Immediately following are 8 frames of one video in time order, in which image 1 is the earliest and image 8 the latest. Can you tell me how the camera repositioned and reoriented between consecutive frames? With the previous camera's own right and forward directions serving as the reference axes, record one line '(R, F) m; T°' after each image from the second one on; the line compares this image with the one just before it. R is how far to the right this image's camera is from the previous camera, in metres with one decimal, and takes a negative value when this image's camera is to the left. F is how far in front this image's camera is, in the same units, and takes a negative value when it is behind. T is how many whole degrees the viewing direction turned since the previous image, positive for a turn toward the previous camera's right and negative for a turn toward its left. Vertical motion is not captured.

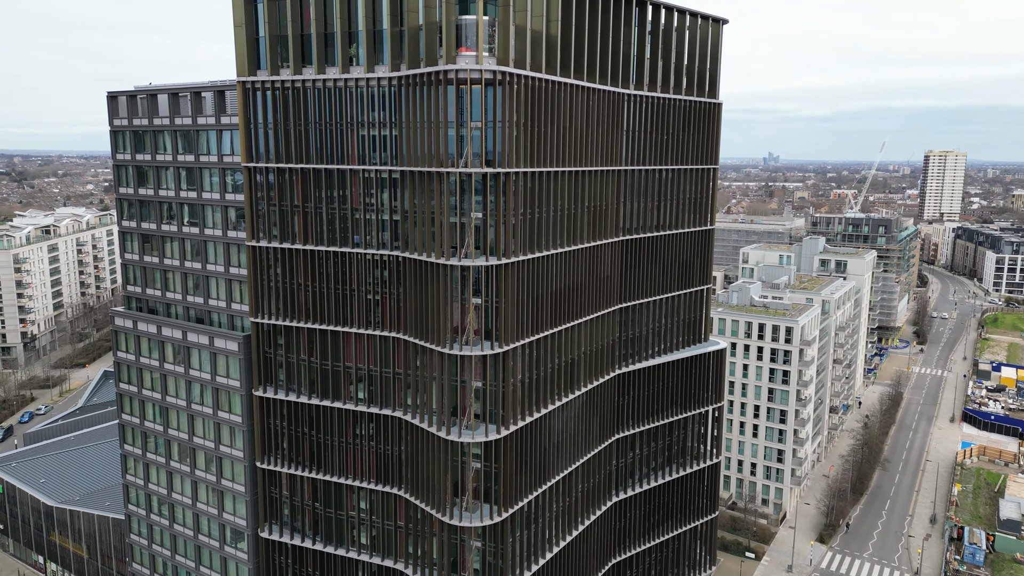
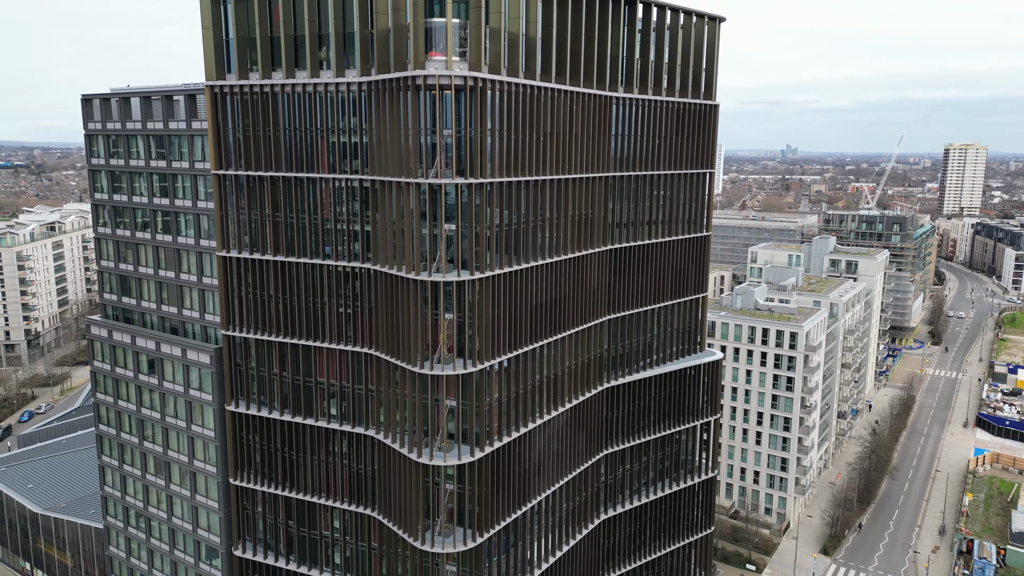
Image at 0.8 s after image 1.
(+2.0, +1.9) m; -1°
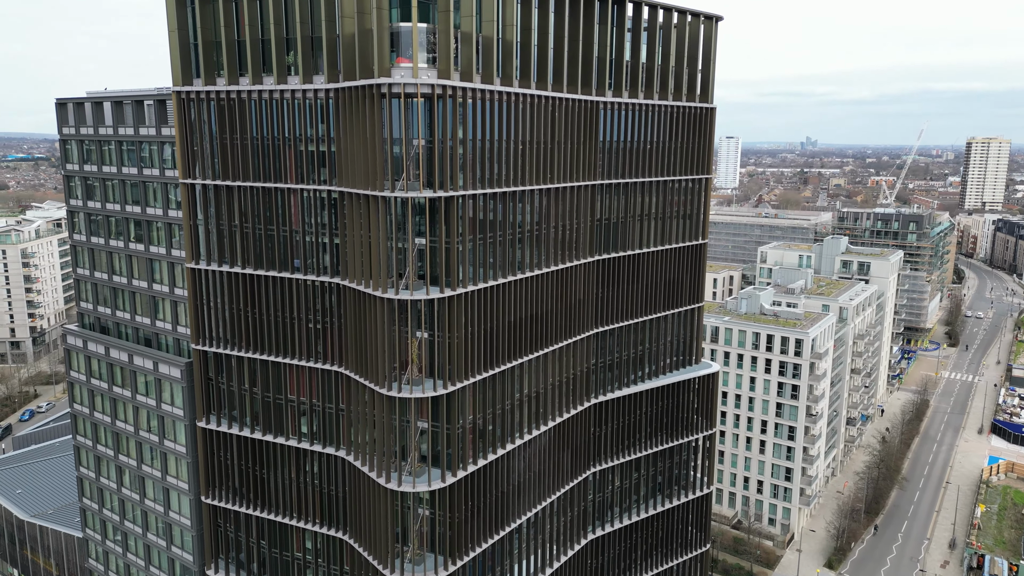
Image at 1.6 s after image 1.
(+2.0, +1.9) m; -1°
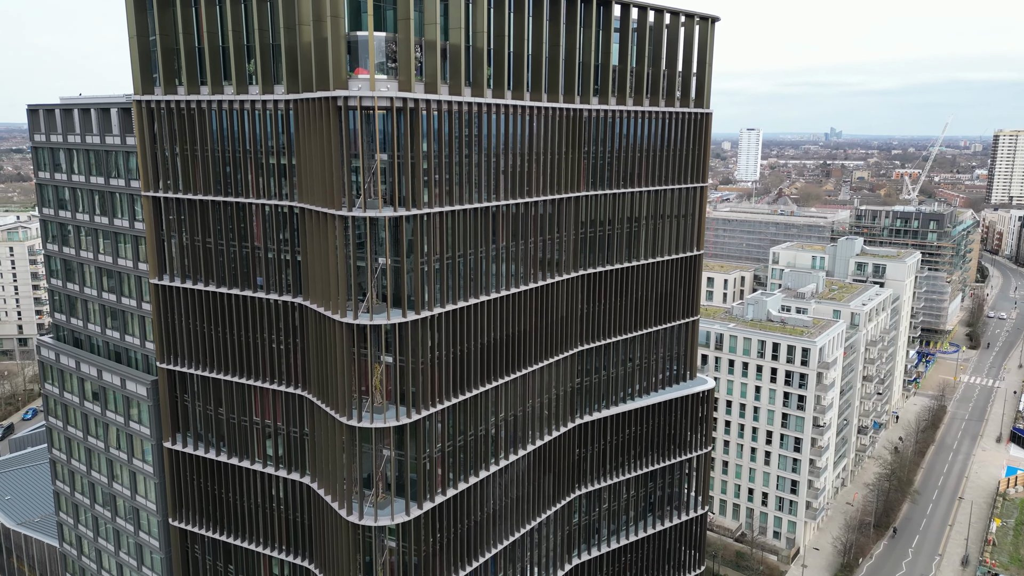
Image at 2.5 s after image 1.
(+2.3, +2.1) m; -1°
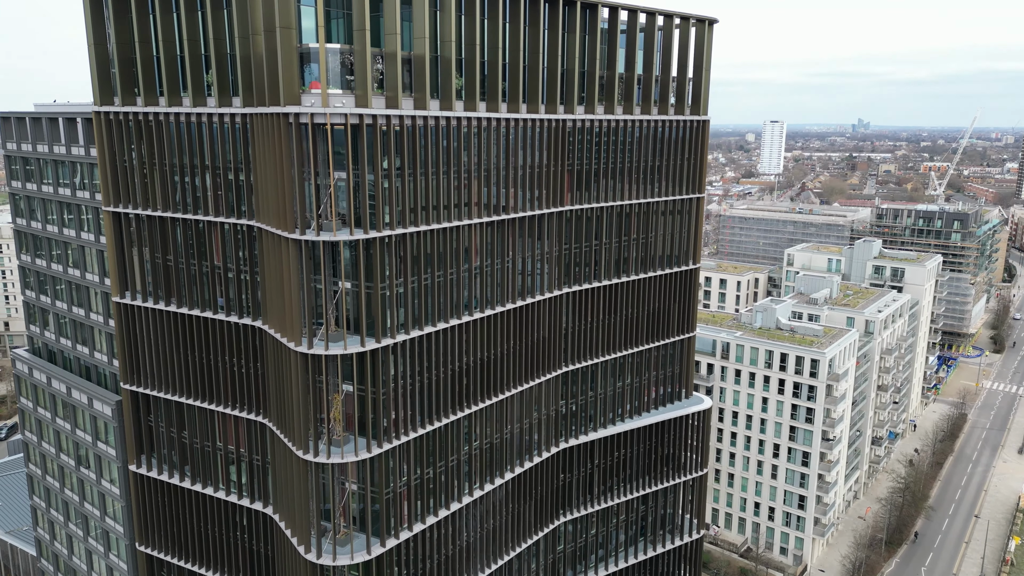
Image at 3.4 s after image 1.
(+2.3, +2.2) m; -2°
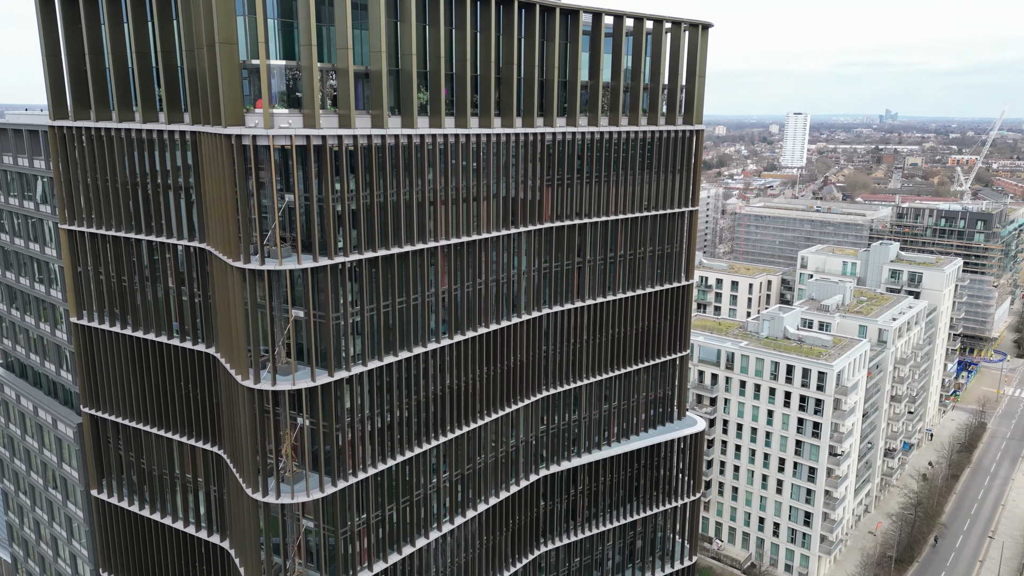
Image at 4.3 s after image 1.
(+2.3, +2.1) m; -2°
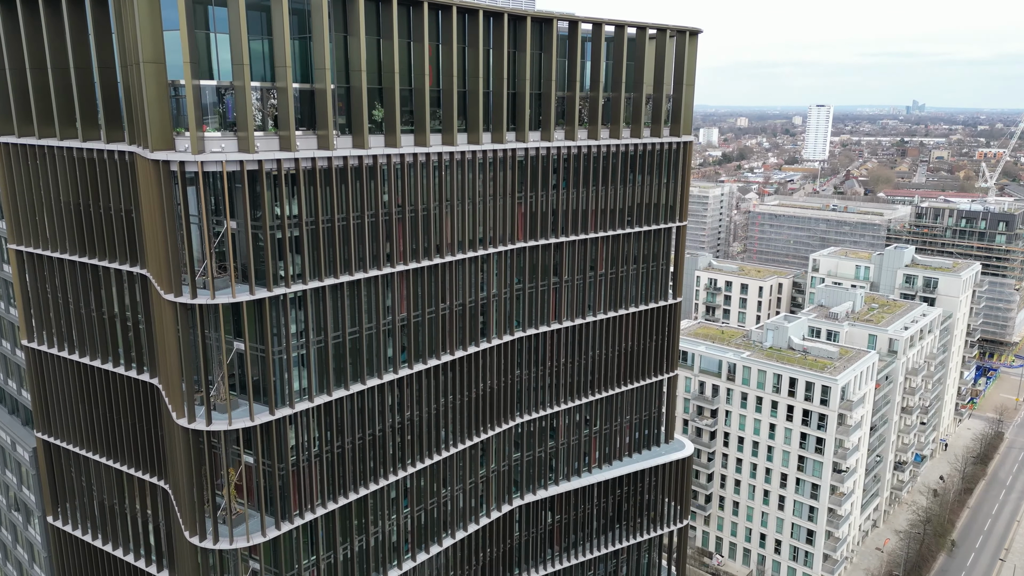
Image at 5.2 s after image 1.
(+2.4, +2.0) m; -1°
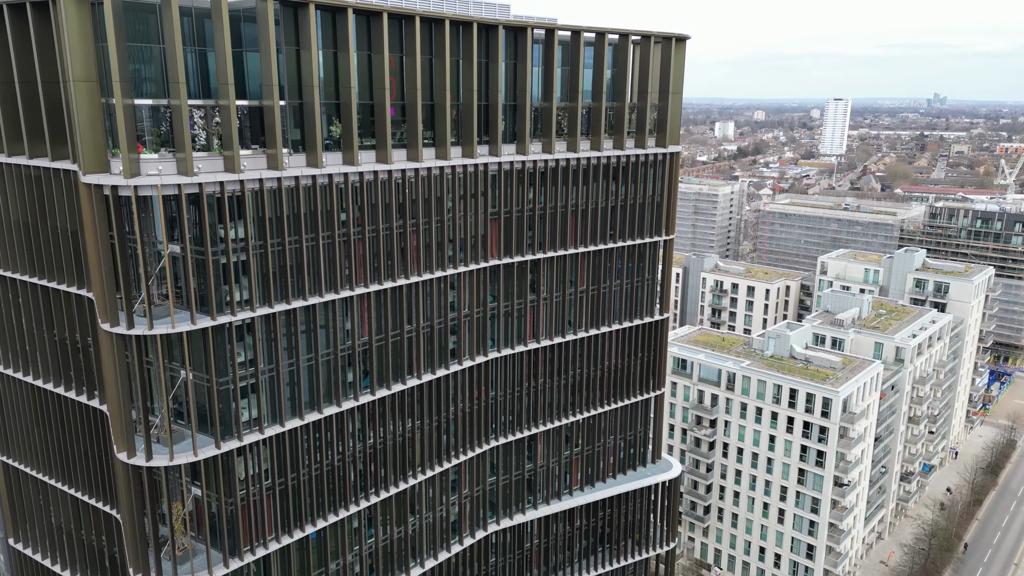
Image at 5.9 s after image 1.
(+2.0, +1.6) m; -1°
